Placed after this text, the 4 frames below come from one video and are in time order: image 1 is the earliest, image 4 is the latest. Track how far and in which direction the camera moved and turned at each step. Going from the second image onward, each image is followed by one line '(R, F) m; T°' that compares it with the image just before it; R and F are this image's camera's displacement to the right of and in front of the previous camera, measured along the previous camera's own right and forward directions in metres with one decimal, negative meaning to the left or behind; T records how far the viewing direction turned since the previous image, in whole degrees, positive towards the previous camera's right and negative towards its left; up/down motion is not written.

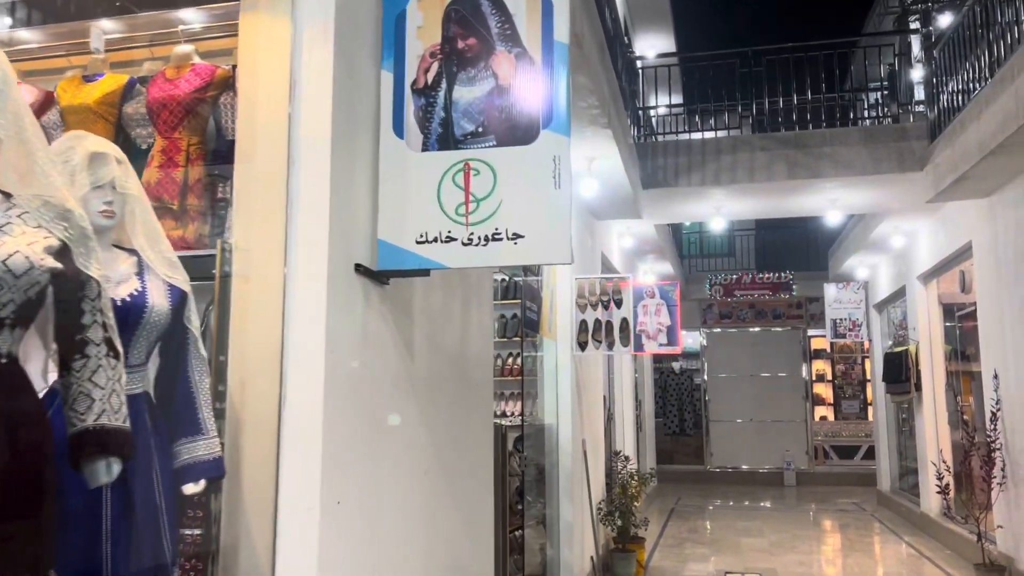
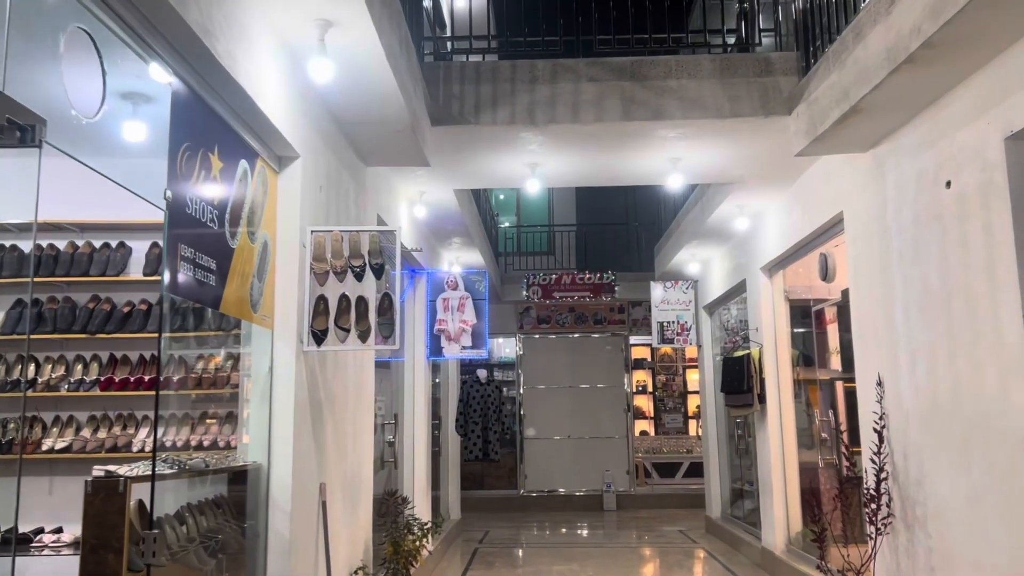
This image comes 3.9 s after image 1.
(+0.5, +1.8) m; +12°
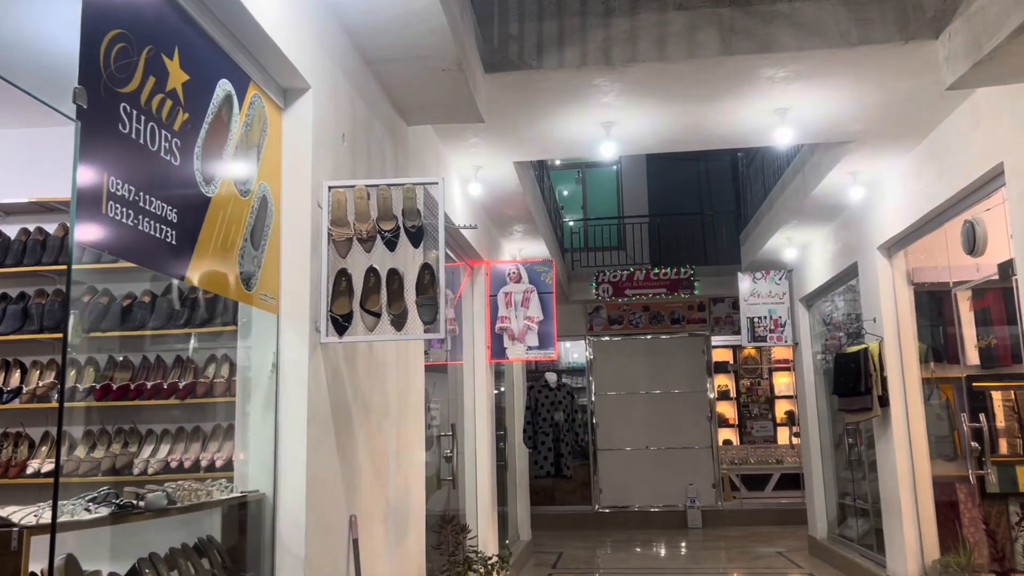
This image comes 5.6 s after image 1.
(-0.1, +0.8) m; -4°
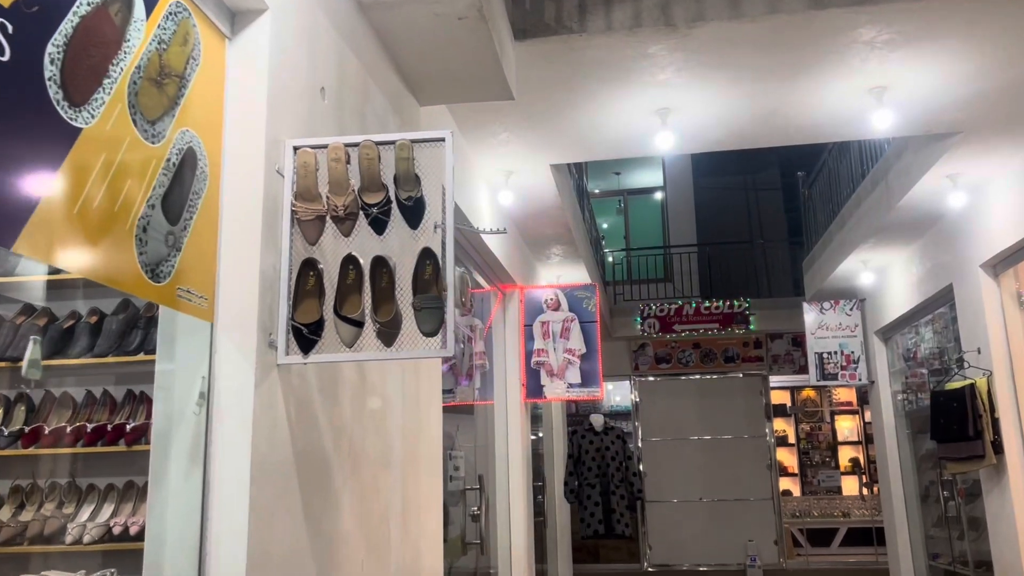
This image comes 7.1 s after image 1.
(0.0, +0.8) m; -3°
